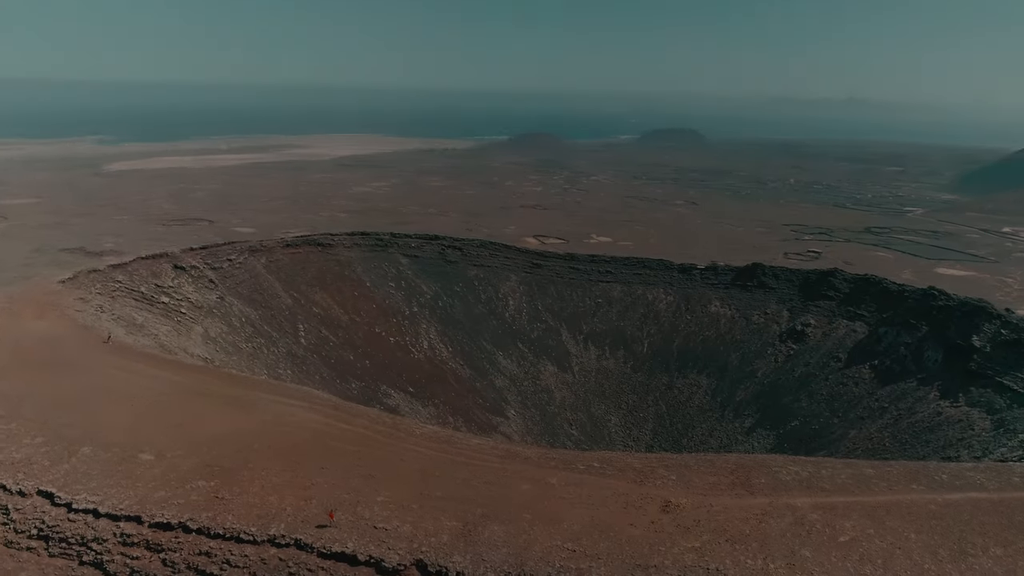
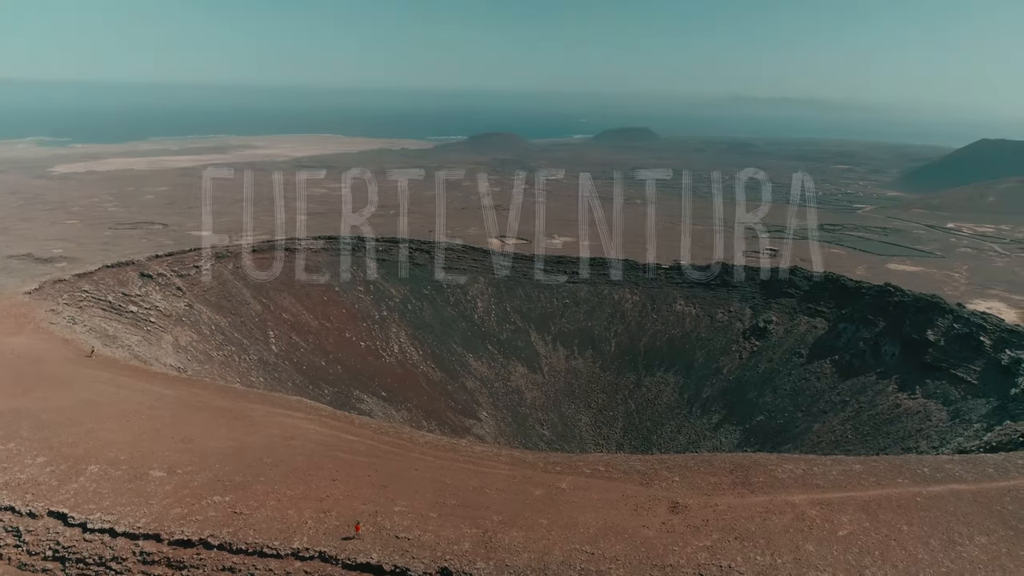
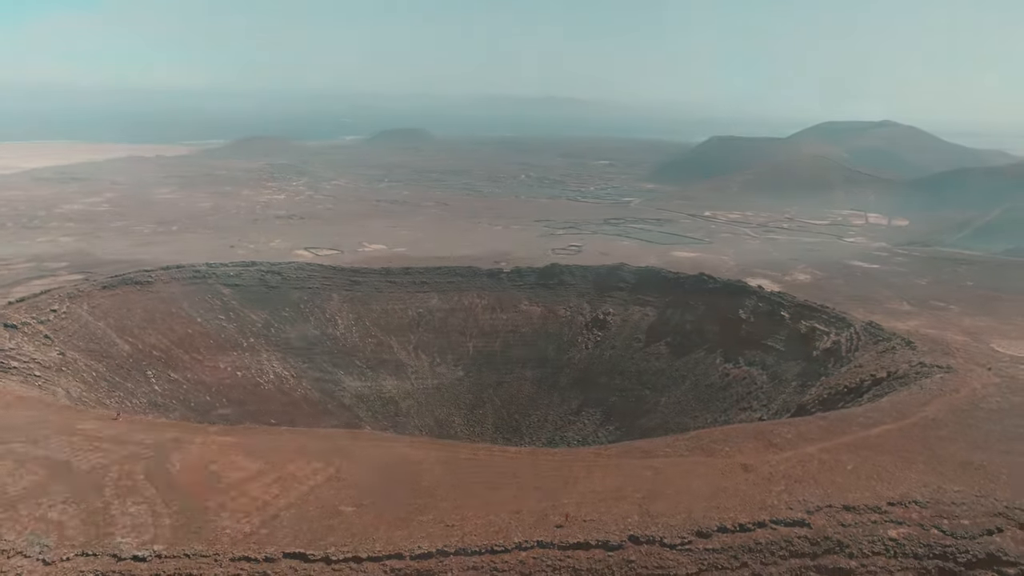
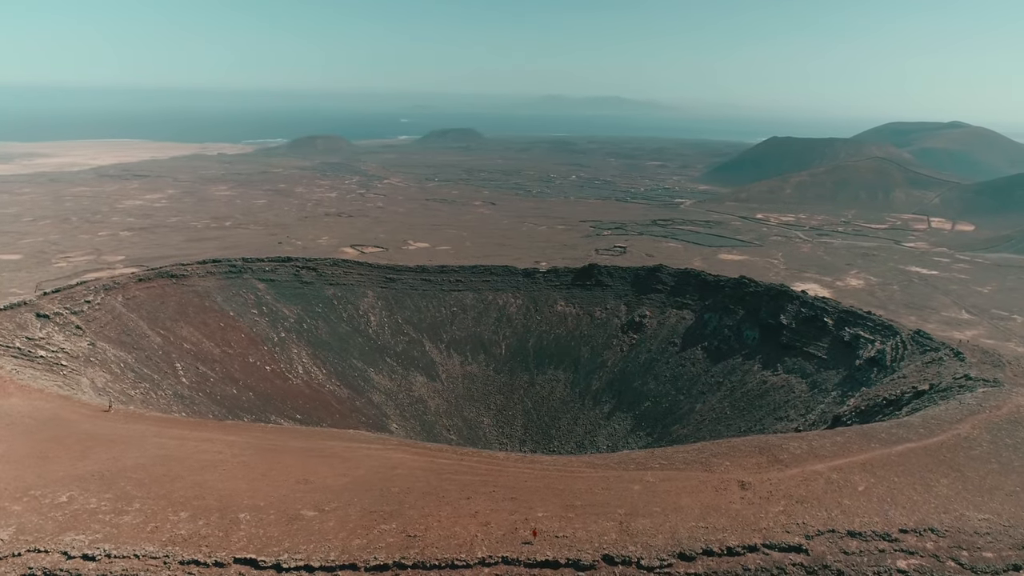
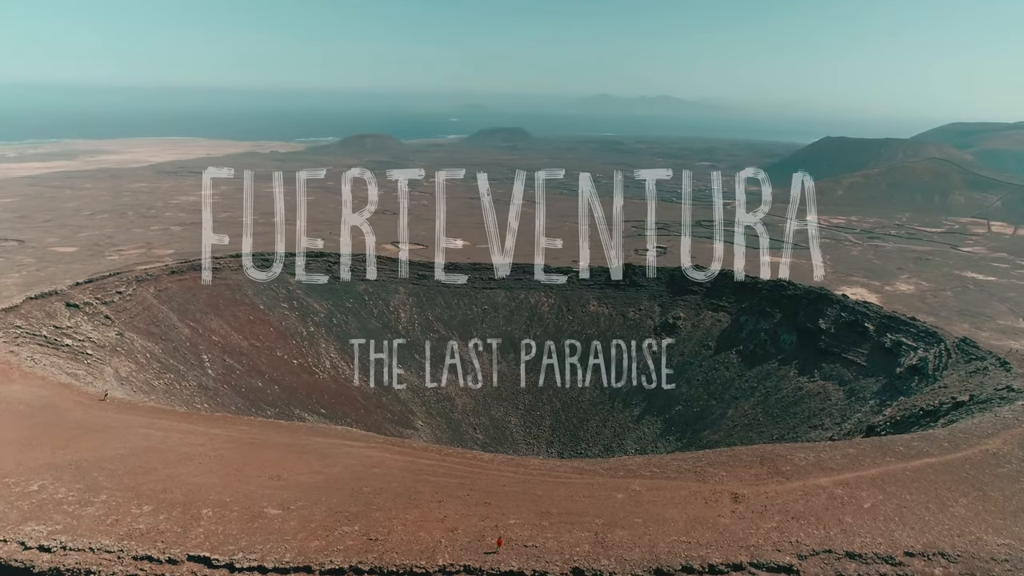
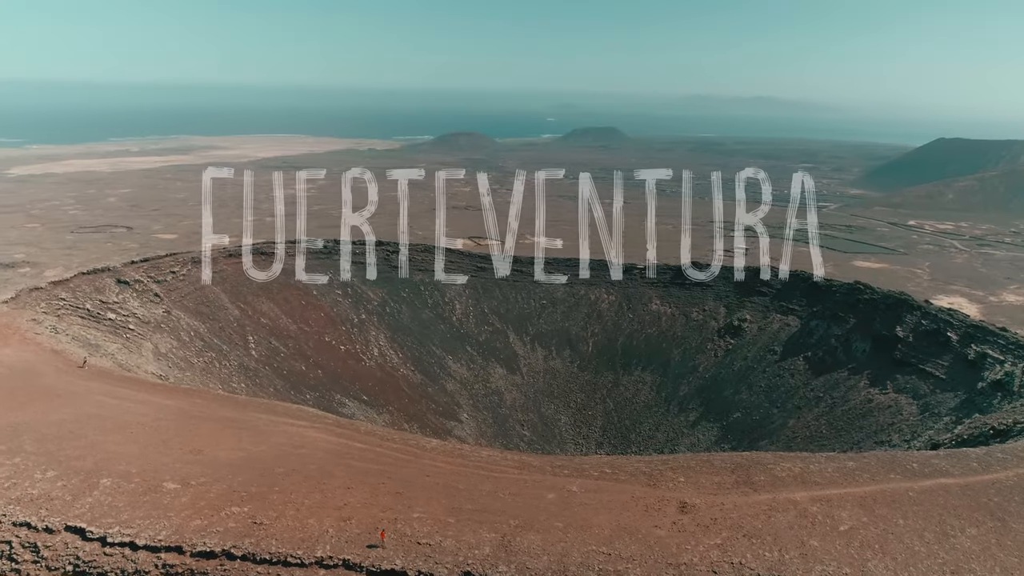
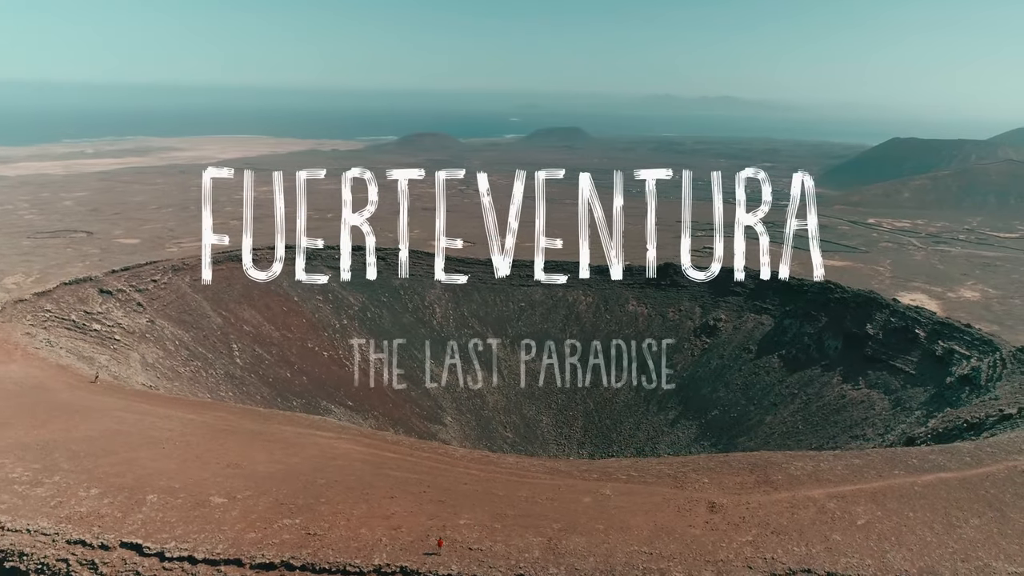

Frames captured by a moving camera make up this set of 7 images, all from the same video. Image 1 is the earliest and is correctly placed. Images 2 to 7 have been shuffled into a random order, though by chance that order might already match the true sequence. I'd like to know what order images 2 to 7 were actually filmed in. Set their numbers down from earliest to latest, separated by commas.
2, 6, 7, 5, 4, 3
